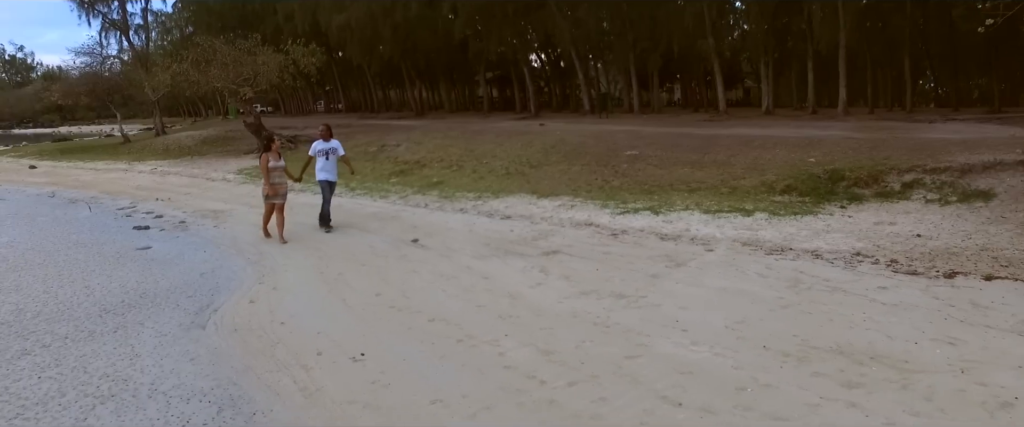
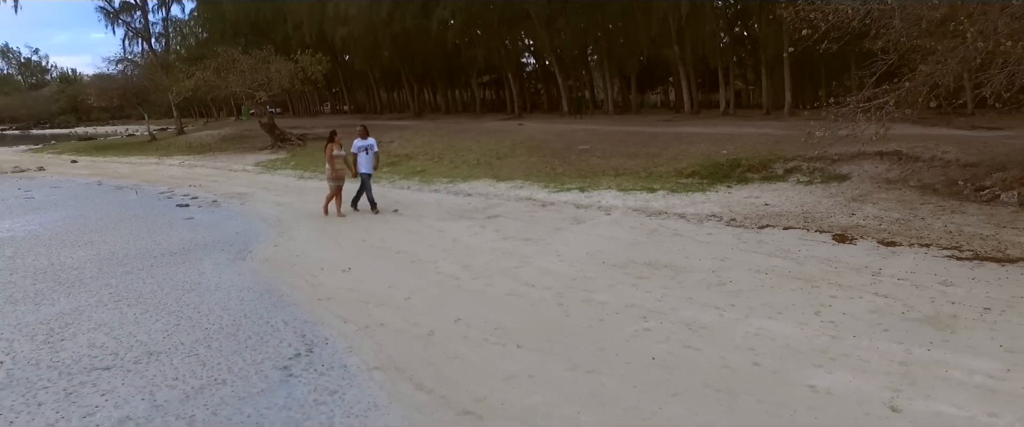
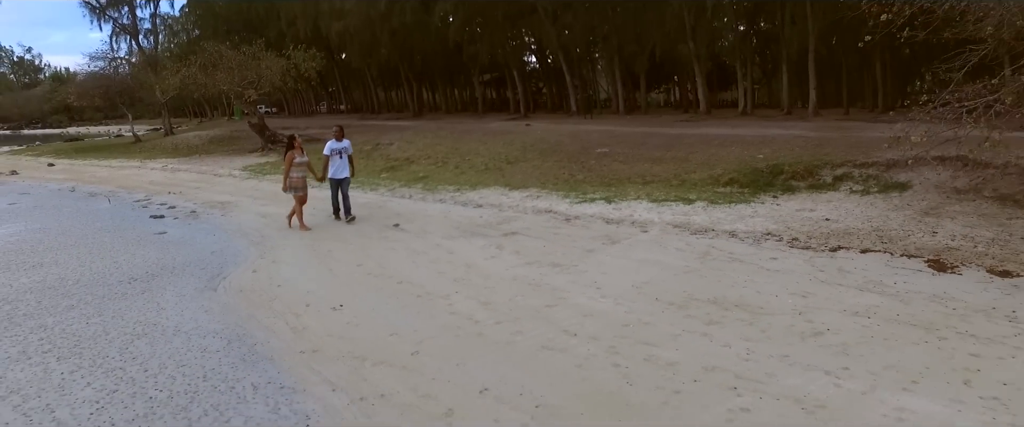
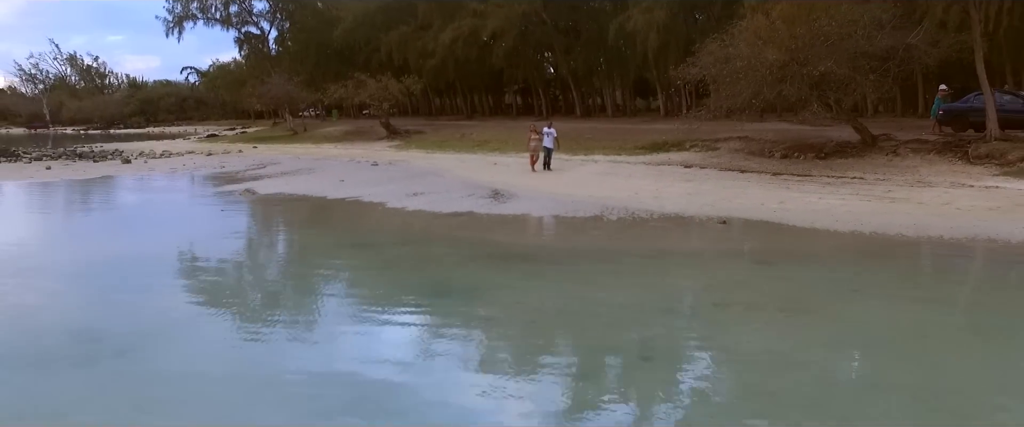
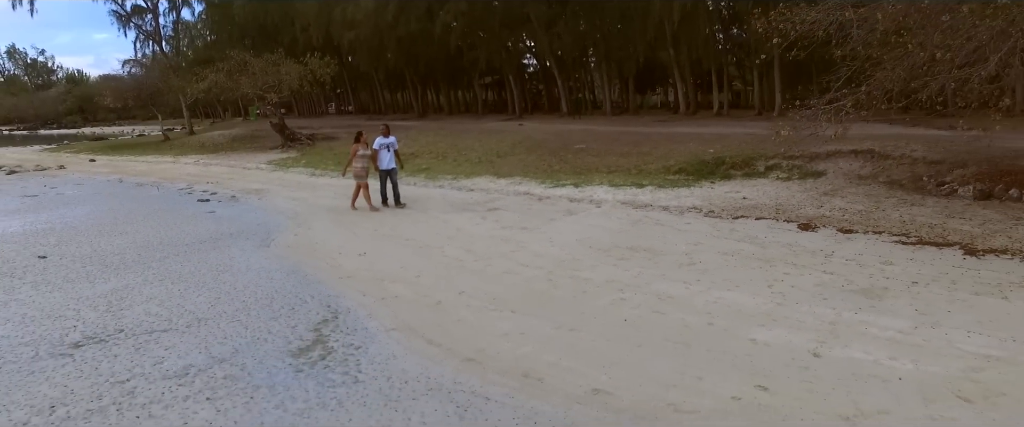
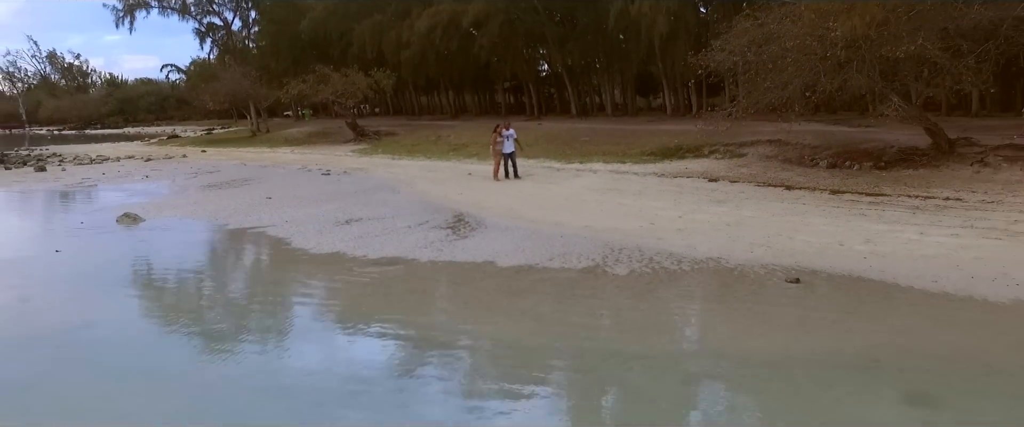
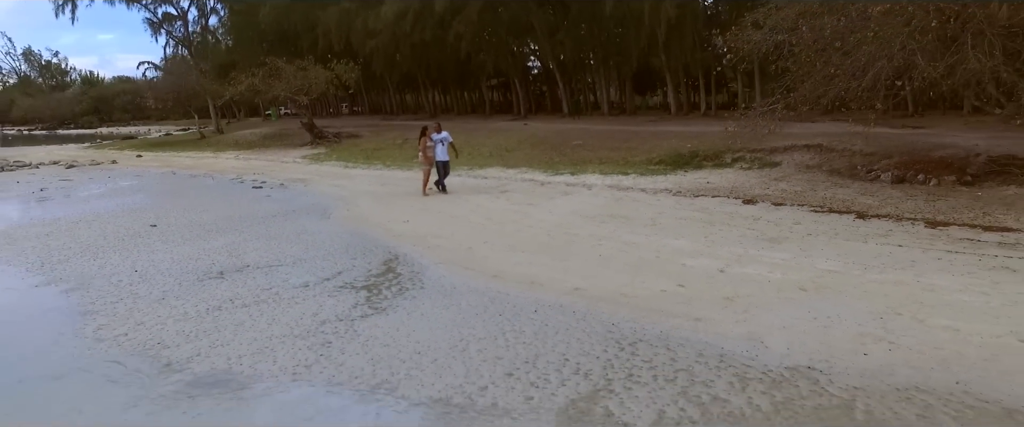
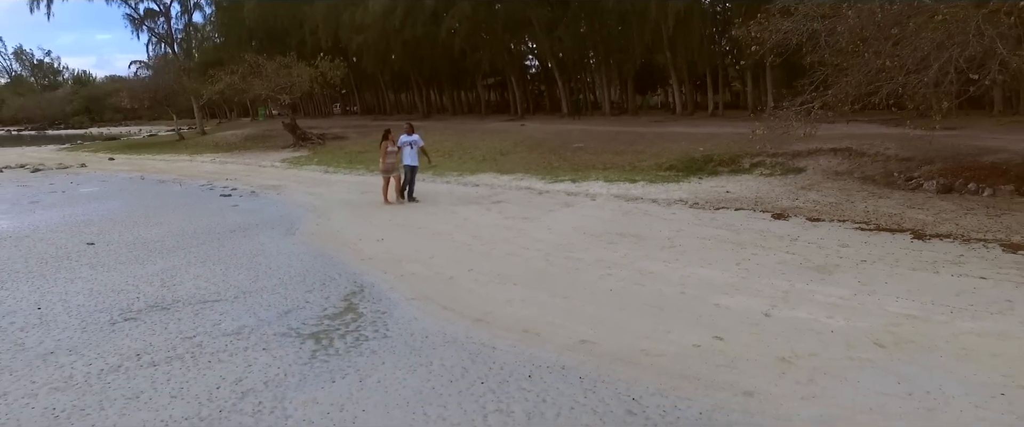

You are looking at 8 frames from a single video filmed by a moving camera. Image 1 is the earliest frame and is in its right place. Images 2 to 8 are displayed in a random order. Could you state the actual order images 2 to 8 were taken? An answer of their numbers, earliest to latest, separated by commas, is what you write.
3, 2, 5, 8, 7, 6, 4
